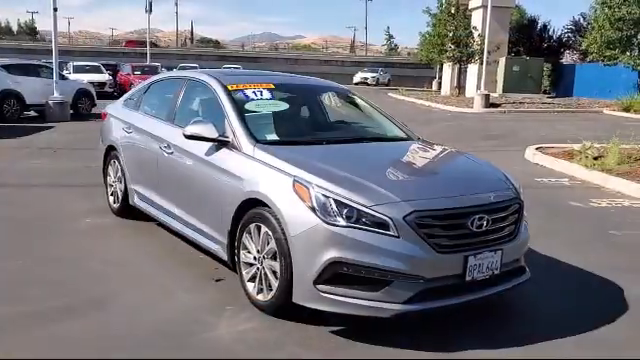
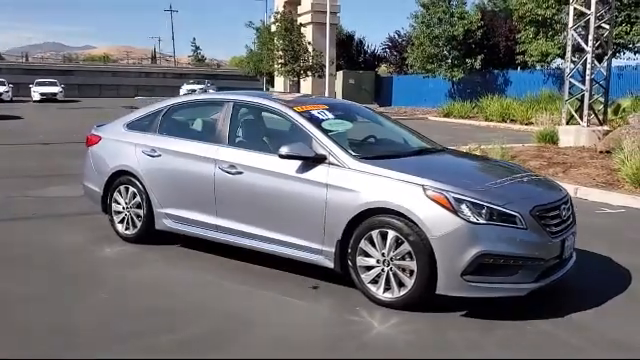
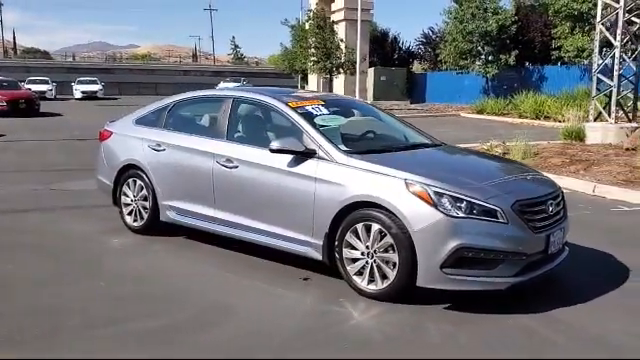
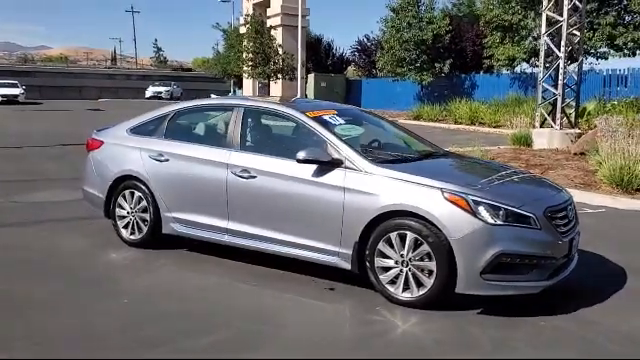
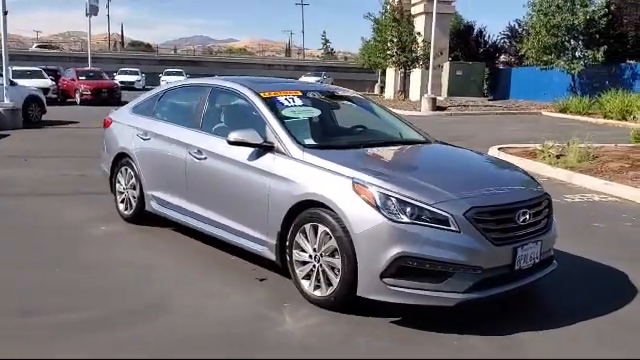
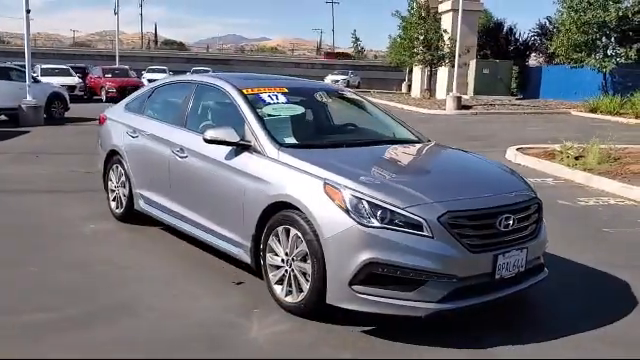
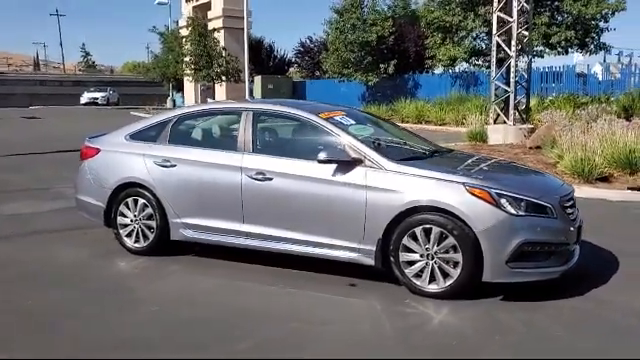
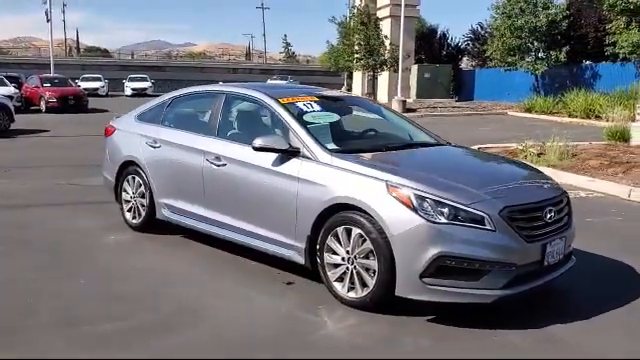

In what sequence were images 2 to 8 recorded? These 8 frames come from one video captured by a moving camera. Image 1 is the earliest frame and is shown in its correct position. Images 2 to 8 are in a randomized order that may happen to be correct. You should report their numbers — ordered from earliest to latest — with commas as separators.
6, 5, 8, 3, 2, 4, 7
